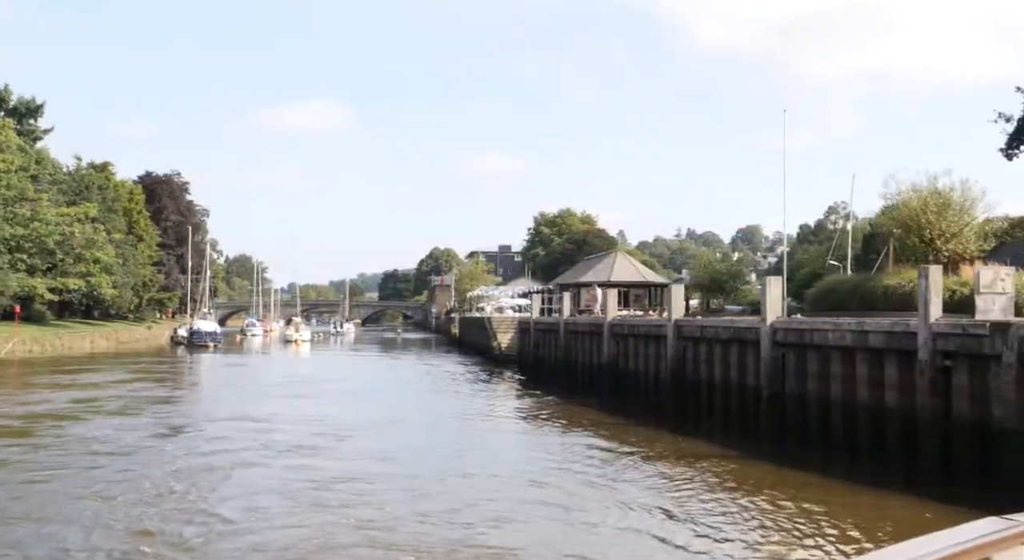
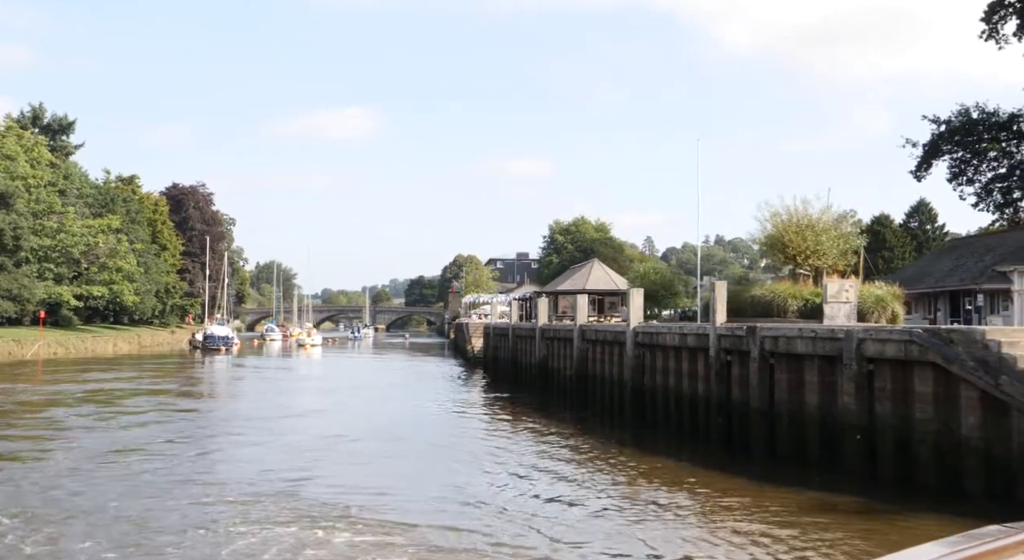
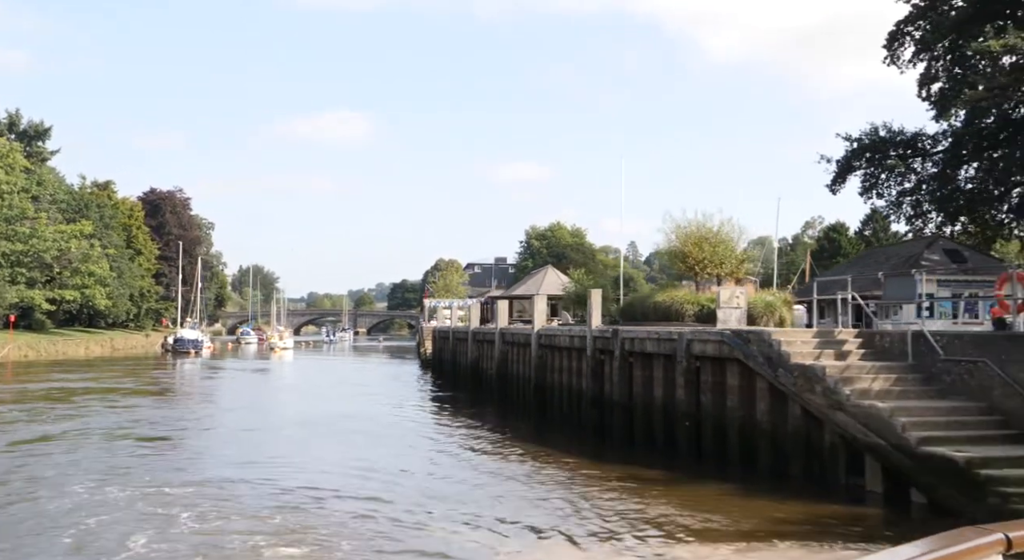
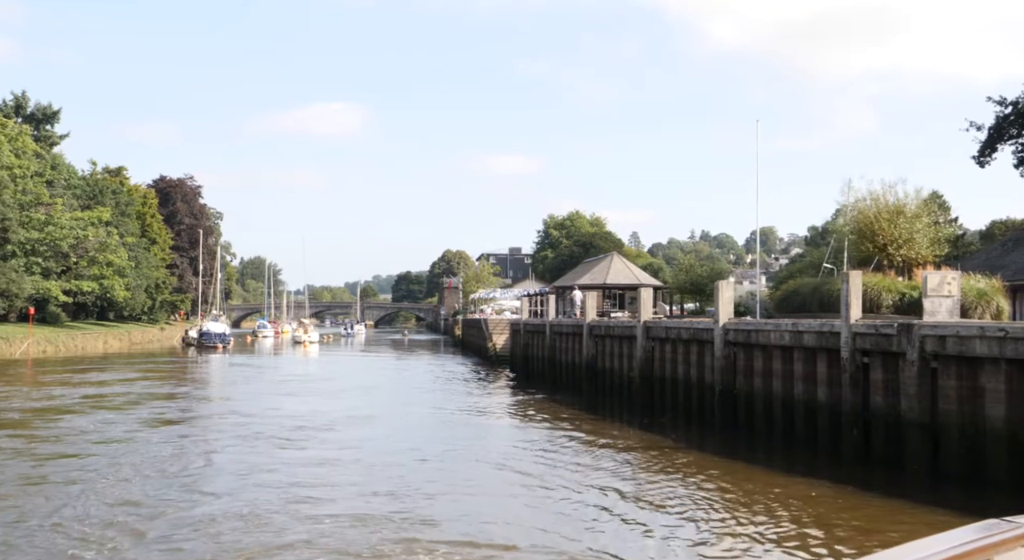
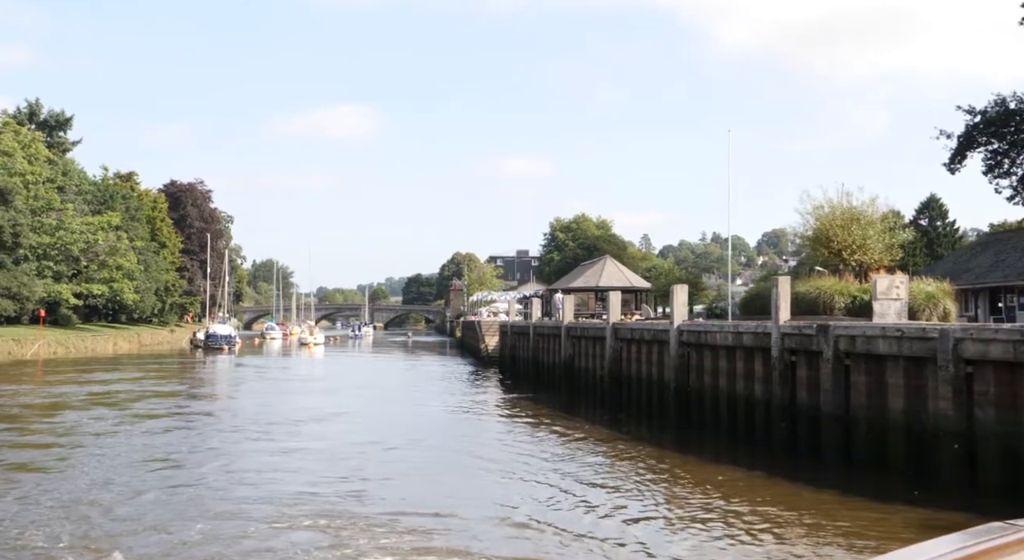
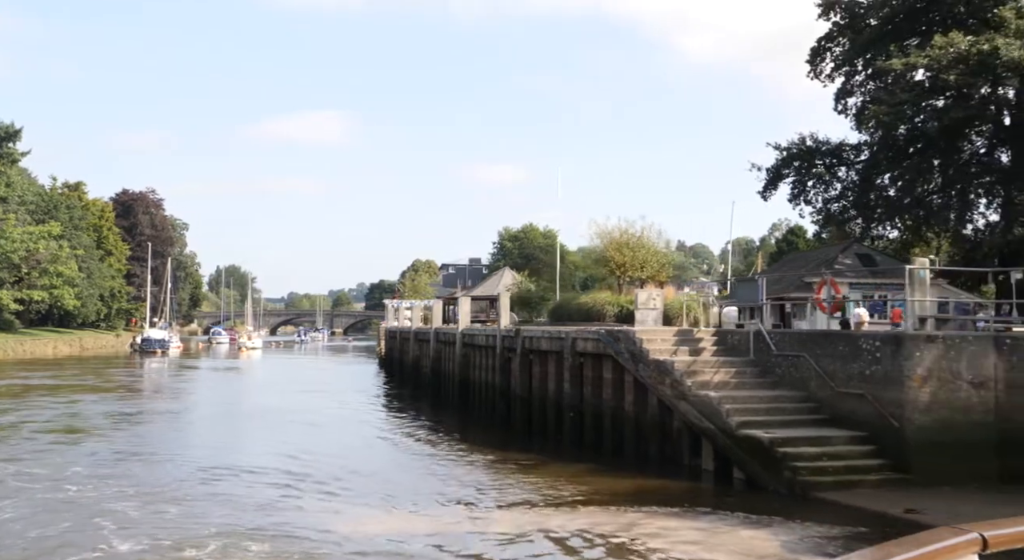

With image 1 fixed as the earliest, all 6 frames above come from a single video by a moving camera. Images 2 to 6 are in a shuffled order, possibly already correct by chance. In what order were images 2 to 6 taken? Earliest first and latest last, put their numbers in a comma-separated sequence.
4, 5, 2, 3, 6
